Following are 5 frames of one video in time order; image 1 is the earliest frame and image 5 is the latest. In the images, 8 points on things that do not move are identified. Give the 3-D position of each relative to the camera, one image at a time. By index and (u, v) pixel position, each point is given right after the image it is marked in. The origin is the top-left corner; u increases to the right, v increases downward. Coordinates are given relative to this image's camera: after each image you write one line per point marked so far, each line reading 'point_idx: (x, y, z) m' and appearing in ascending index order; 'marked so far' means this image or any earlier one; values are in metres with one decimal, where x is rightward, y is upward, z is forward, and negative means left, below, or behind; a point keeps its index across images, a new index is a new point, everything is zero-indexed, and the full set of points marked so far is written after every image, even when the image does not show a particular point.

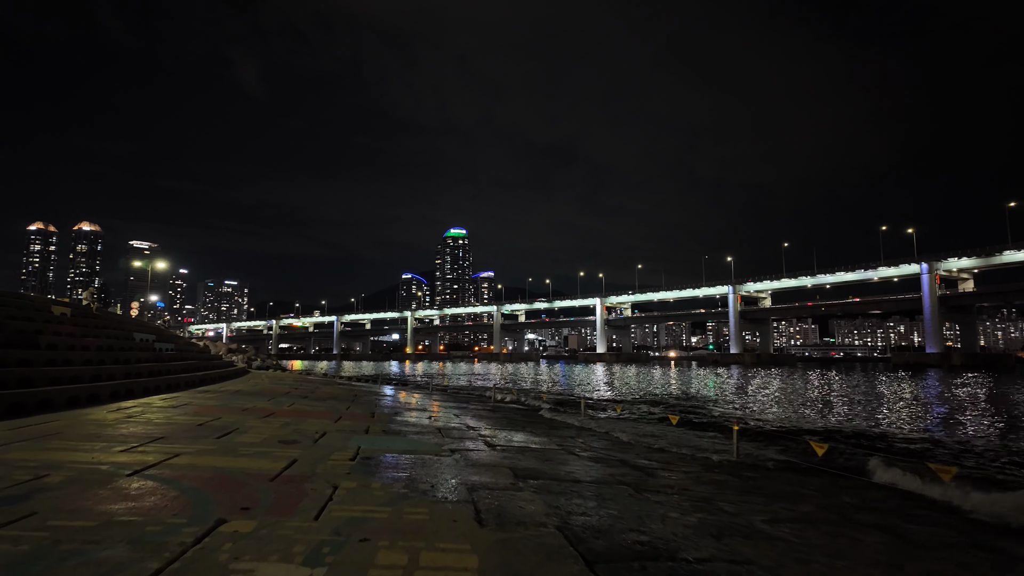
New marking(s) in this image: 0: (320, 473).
0: (-2.9, -2.8, +7.9) m
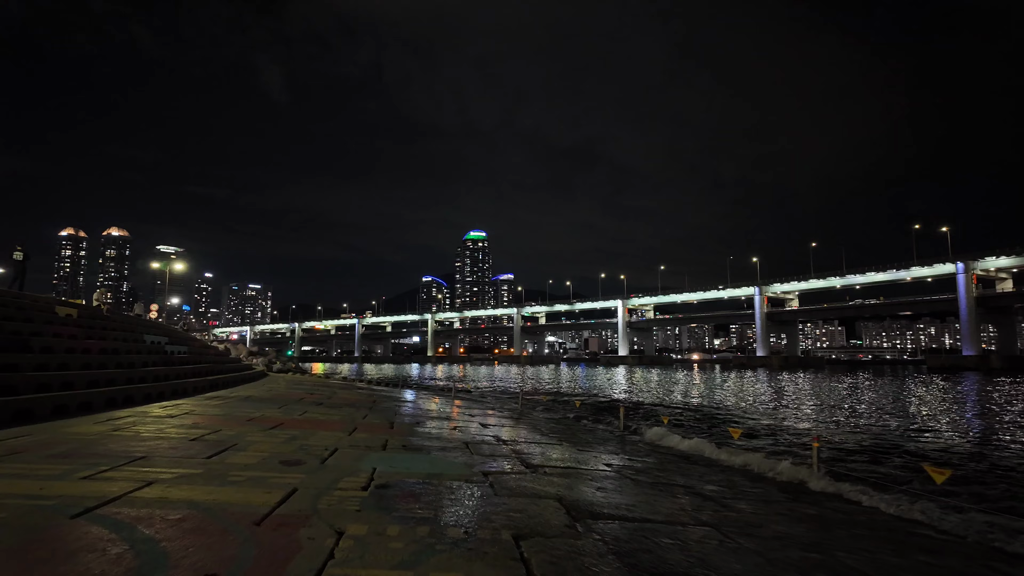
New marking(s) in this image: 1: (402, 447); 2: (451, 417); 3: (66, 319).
0: (-2.3, -2.7, +6.2) m
1: (-2.3, -3.3, +10.7) m
2: (-2.4, -4.8, +19.3) m
3: (-16.7, -1.2, +19.3) m
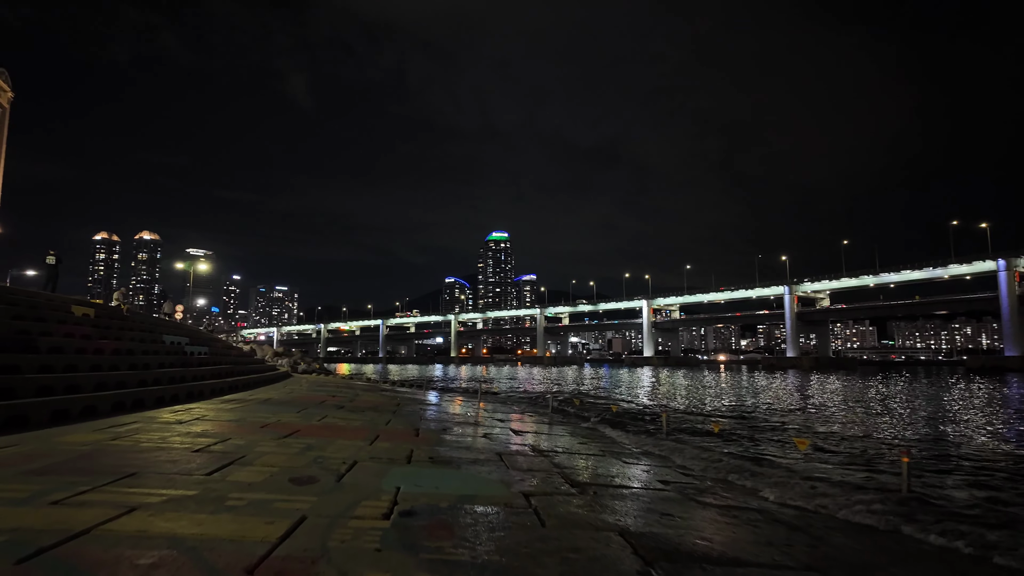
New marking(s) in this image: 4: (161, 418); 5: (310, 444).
0: (-1.7, -2.5, +4.9) m
1: (-1.5, -3.2, +9.4) m
2: (-1.3, -4.7, +18.0) m
3: (-15.6, -1.1, +18.7) m
4: (-8.4, -3.1, +12.3) m
5: (-3.9, -3.0, +10.0) m
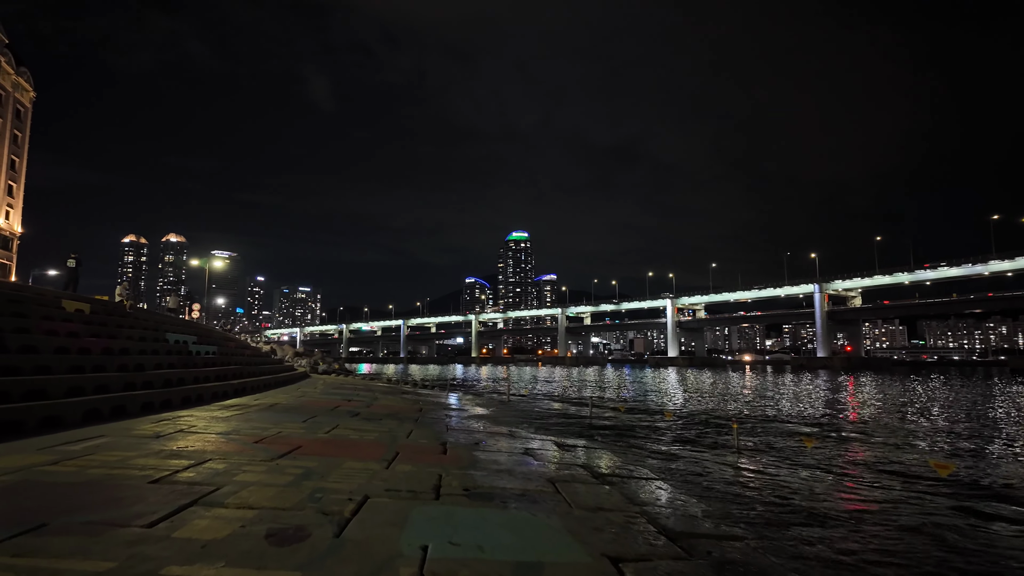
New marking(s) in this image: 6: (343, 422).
0: (-1.0, -2.2, +2.6) m
1: (-0.6, -2.8, +7.0) m
2: (-0.1, -4.3, +15.6) m
3: (-14.4, -0.9, +16.8) m
4: (-7.4, -2.8, +10.2) m
5: (-3.0, -2.7, +7.8) m
6: (-4.4, -3.5, +13.4) m
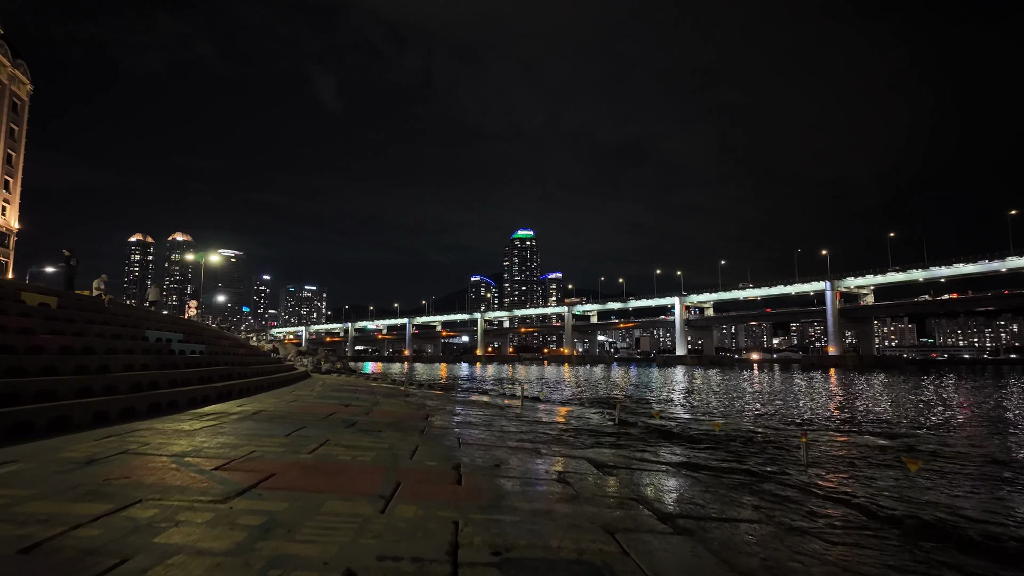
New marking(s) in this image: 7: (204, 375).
0: (-0.6, -1.9, +0.3) m
1: (-0.2, -2.6, +4.8) m
2: (+0.5, -4.1, +13.4) m
3: (-13.8, -0.6, +14.7) m
4: (-6.9, -2.6, +8.1) m
5: (-2.6, -2.4, +5.5) m
6: (-3.9, -3.2, +11.2) m
7: (-11.0, -3.1, +18.6) m
